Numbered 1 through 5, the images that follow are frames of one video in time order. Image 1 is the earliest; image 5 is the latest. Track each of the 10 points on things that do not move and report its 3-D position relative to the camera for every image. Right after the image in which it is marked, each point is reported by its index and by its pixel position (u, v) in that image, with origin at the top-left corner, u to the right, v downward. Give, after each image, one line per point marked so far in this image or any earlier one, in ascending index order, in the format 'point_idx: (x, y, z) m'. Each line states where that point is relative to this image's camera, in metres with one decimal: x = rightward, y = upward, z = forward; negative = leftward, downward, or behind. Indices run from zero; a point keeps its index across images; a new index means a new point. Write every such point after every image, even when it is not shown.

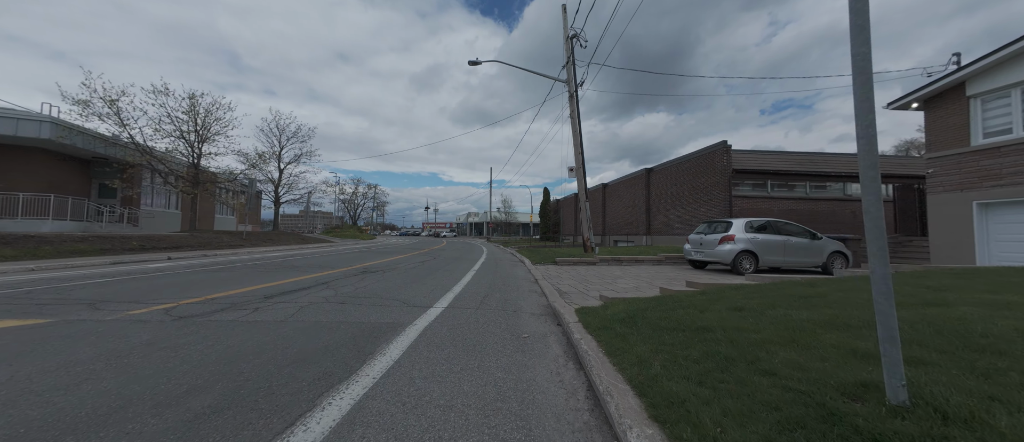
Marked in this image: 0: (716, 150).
0: (+13.7, +4.8, +19.9) m
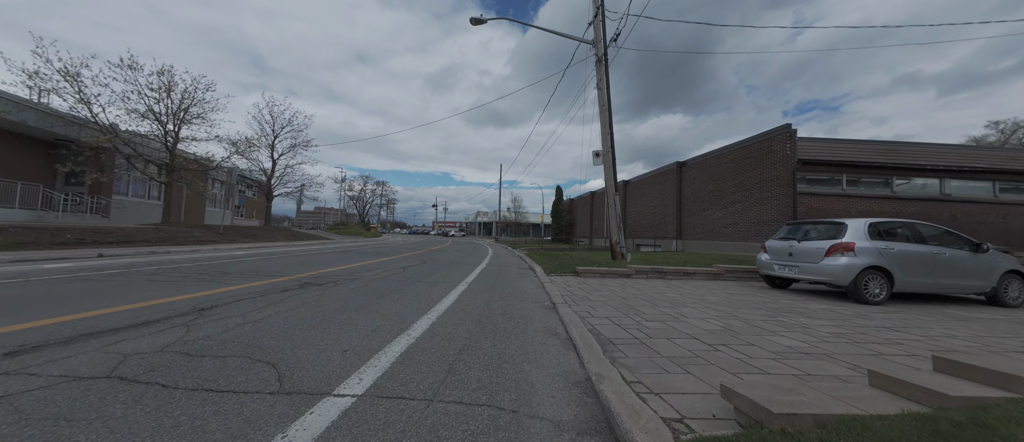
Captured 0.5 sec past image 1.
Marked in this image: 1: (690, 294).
0: (+14.3, +4.6, +16.1) m
1: (+4.7, -1.9, +7.9) m
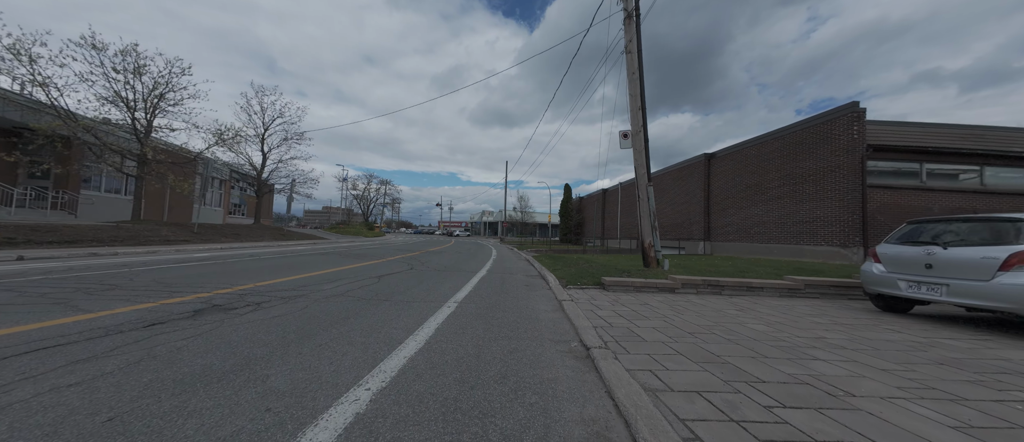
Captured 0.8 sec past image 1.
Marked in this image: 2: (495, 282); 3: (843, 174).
0: (+14.6, +4.7, +13.4) m
1: (+4.8, -1.8, +5.4) m
2: (-0.6, -1.8, +8.8) m
3: (+14.4, +2.0, +13.1) m
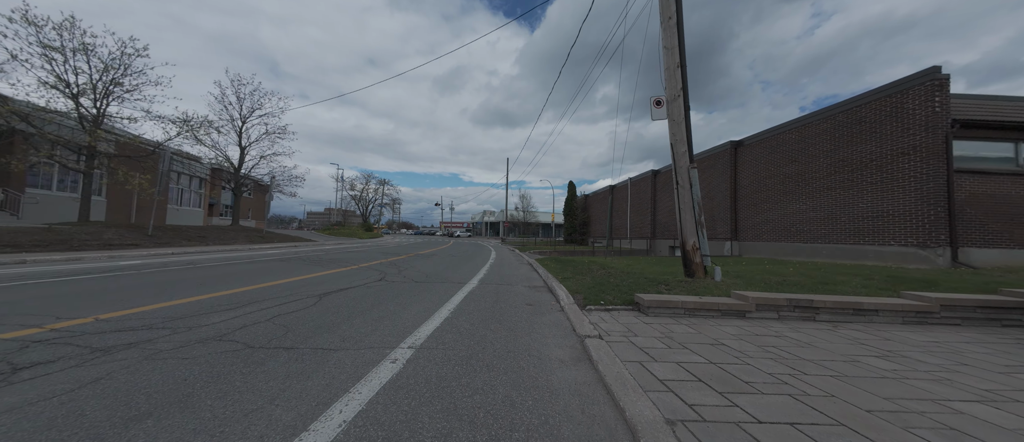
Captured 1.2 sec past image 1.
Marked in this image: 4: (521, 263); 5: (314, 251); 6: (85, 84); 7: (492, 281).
0: (+14.5, +4.9, +10.9) m
1: (+4.7, -1.7, +3.0) m
2: (-0.7, -1.7, +6.4) m
3: (+14.4, +2.2, +10.5) m
4: (+0.4, -2.2, +15.4) m
5: (-12.0, -1.9, +18.4) m
6: (-23.2, +7.4, +16.2) m
7: (-0.6, -1.8, +8.8) m
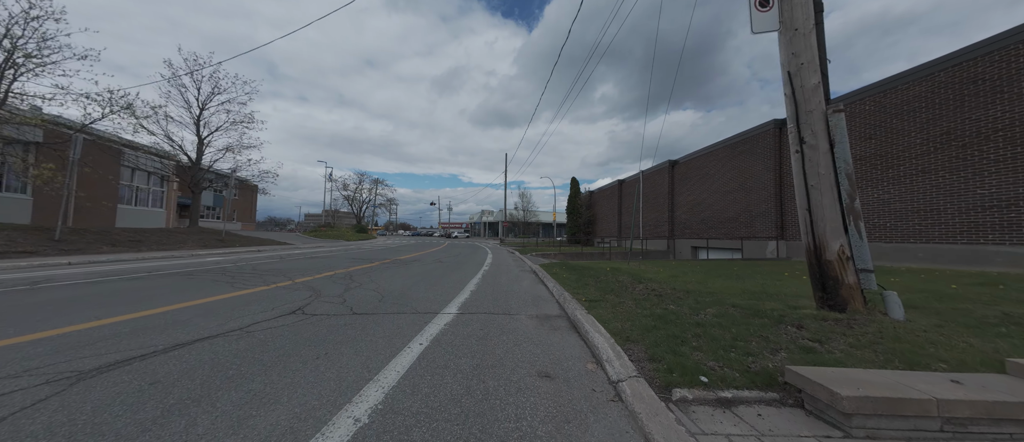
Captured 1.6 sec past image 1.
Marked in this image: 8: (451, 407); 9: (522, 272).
0: (+14.4, +5.1, +7.8) m
1: (+4.7, -1.5, -0.2) m
2: (-0.7, -1.5, +3.3) m
3: (+14.3, +2.5, +7.5) m
4: (+0.4, -2.1, +12.3) m
5: (-12.0, -1.9, +15.2) m
6: (-23.3, +7.3, +13.1) m
7: (-0.6, -1.6, +5.6) m
8: (-0.5, -1.5, +2.4) m
9: (+0.4, -2.1, +12.4) m
